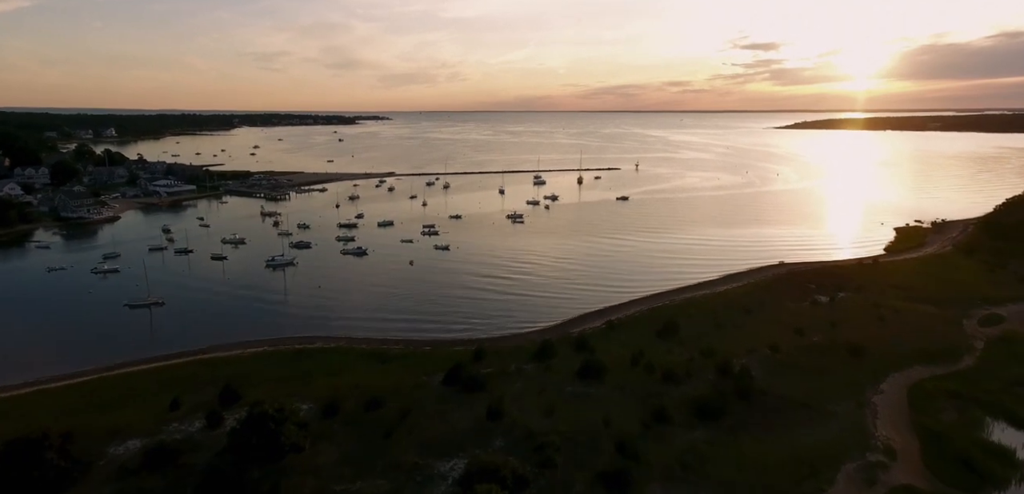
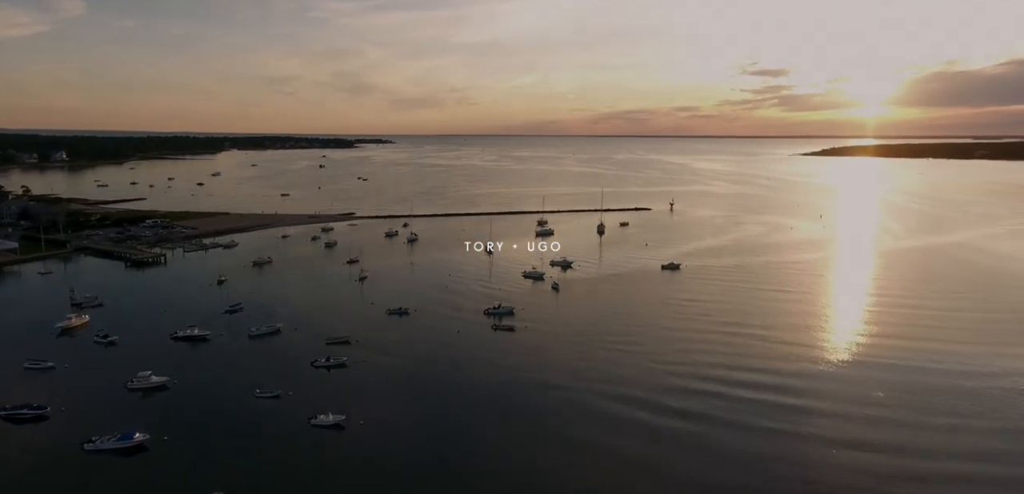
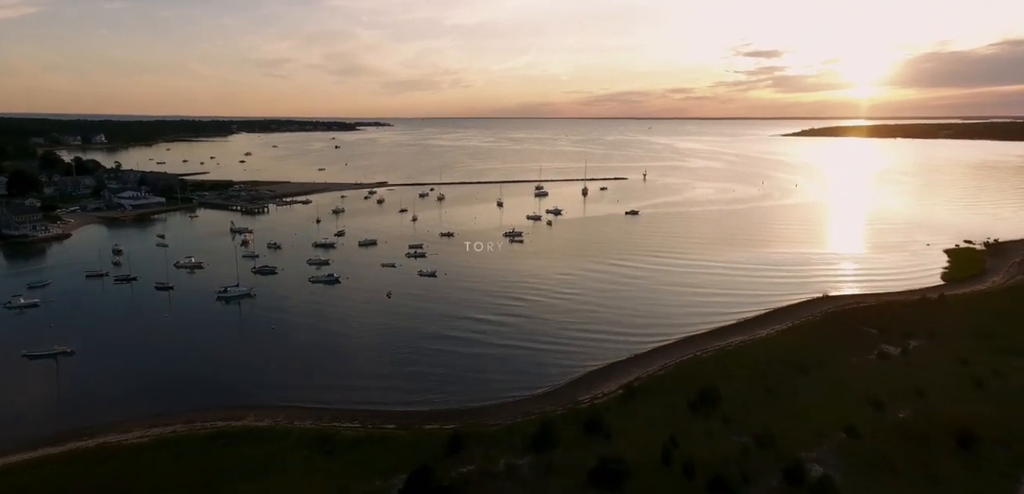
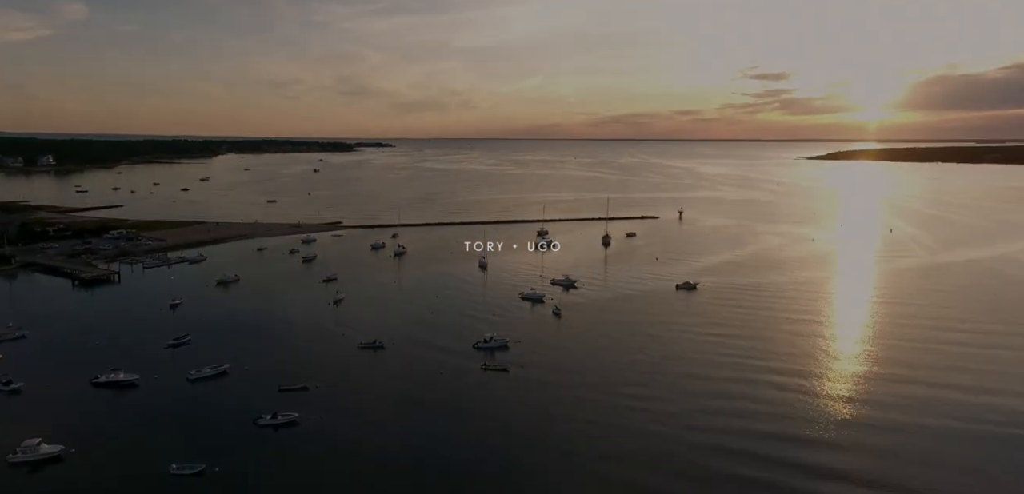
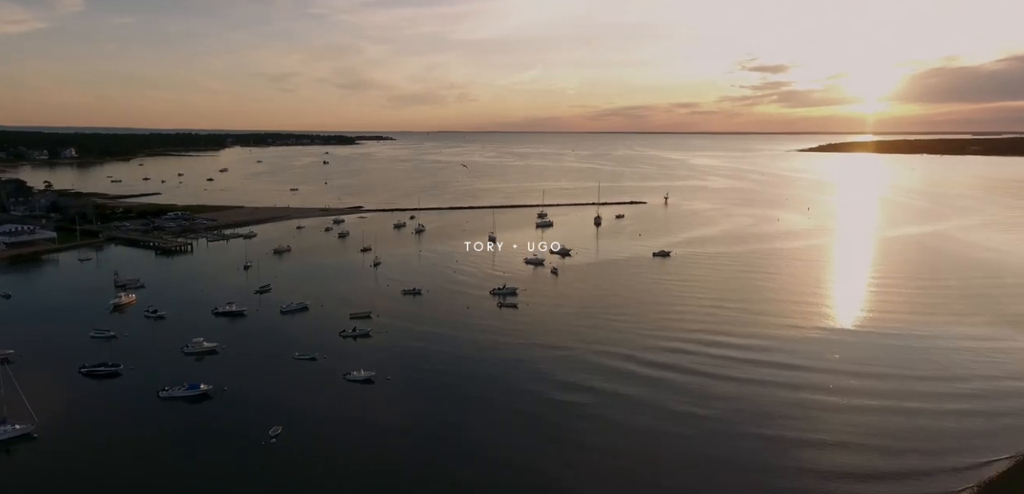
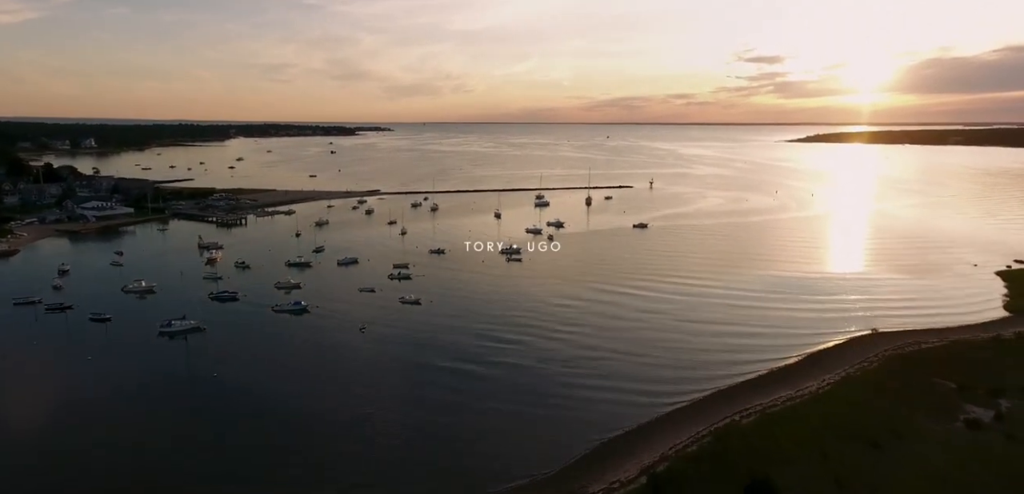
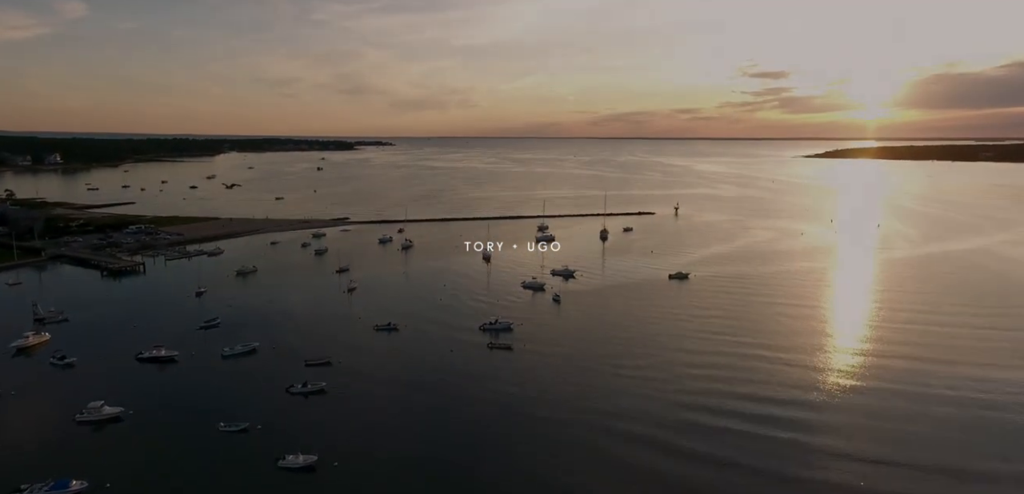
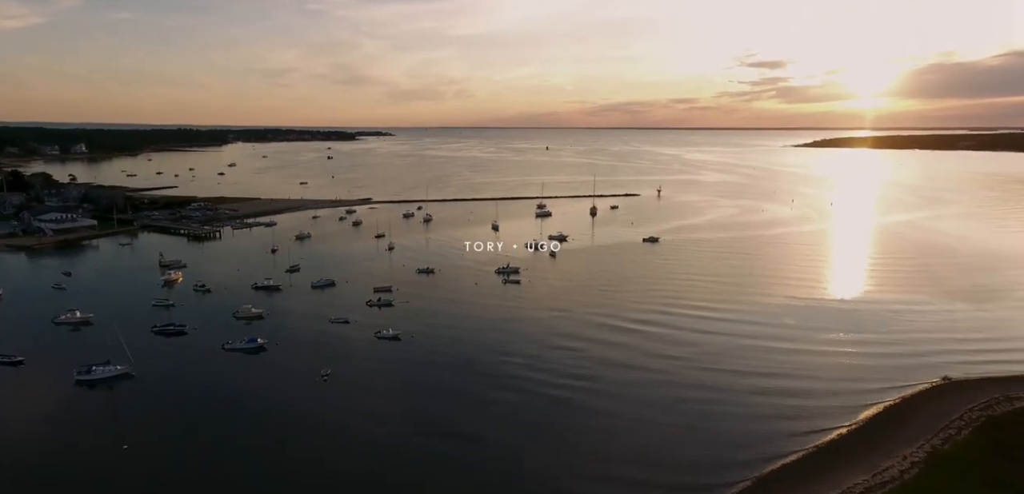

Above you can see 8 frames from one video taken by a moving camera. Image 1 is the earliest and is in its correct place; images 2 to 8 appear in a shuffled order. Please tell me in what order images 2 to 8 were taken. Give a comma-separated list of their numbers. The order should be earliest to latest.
3, 6, 8, 5, 2, 7, 4
